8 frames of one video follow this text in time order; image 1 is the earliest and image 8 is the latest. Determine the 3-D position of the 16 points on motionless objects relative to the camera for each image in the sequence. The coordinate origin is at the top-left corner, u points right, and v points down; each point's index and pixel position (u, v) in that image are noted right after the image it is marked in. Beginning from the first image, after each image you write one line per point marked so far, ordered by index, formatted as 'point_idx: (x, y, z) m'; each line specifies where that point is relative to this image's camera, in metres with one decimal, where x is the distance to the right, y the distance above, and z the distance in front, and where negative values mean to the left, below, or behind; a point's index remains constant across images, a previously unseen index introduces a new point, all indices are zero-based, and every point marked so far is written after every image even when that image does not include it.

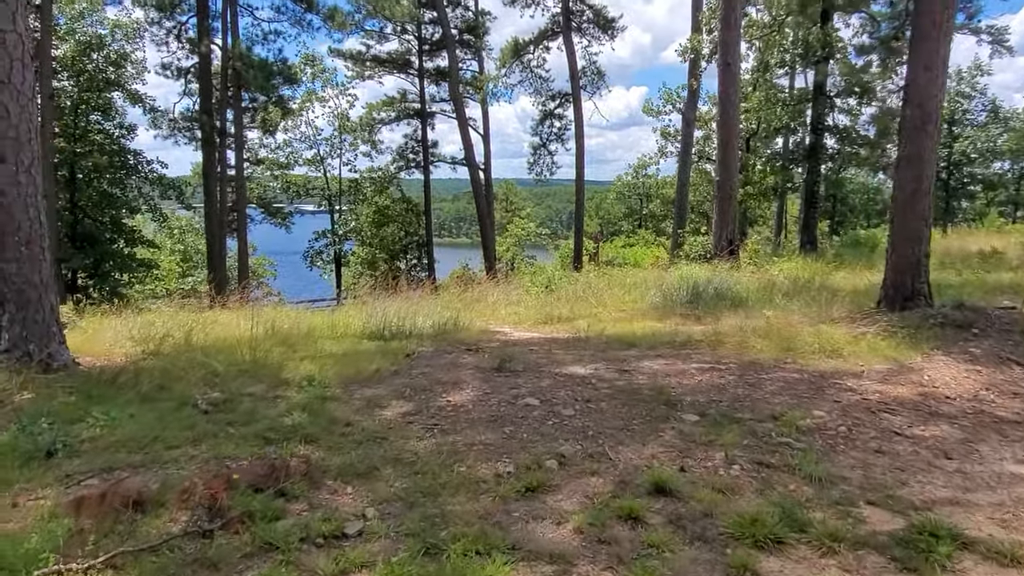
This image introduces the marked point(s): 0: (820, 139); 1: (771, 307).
0: (+6.2, +3.0, +14.9) m
1: (+2.6, -0.2, +7.4) m
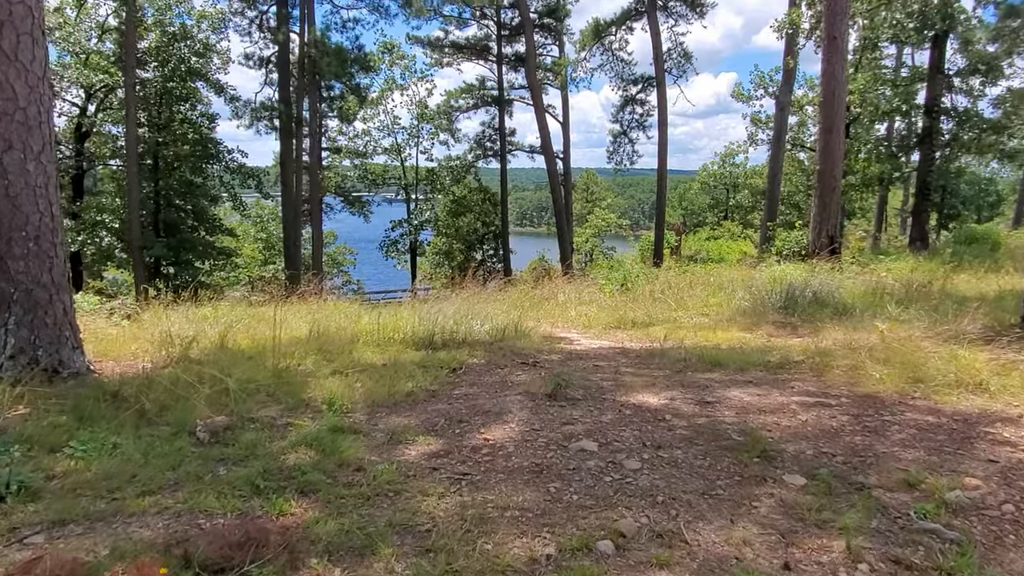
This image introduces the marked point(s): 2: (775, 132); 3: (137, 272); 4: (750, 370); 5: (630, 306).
0: (+7.7, +3.0, +13.4) m
1: (+3.2, -0.3, +6.3) m
2: (+6.3, +3.7, +17.6) m
3: (-8.2, +0.3, +16.2) m
4: (+1.4, -0.5, +4.5) m
5: (+1.4, -0.2, +8.7) m
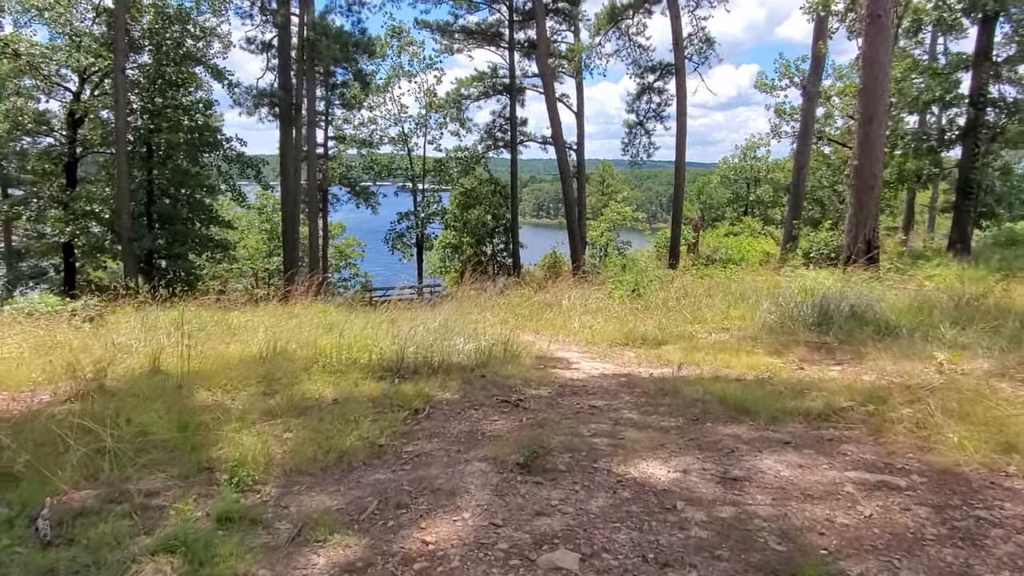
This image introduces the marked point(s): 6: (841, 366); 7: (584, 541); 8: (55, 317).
0: (+7.8, +2.9, +12.3) m
1: (+3.1, -0.4, +5.3) m
2: (+6.5, +3.7, +16.5) m
3: (-8.0, +0.5, +15.5) m
4: (+1.3, -0.6, +3.5) m
5: (+1.3, -0.3, +7.7) m
6: (+2.3, -0.6, +5.2) m
7: (+0.2, -0.8, +2.3) m
8: (-5.2, -0.3, +8.4) m
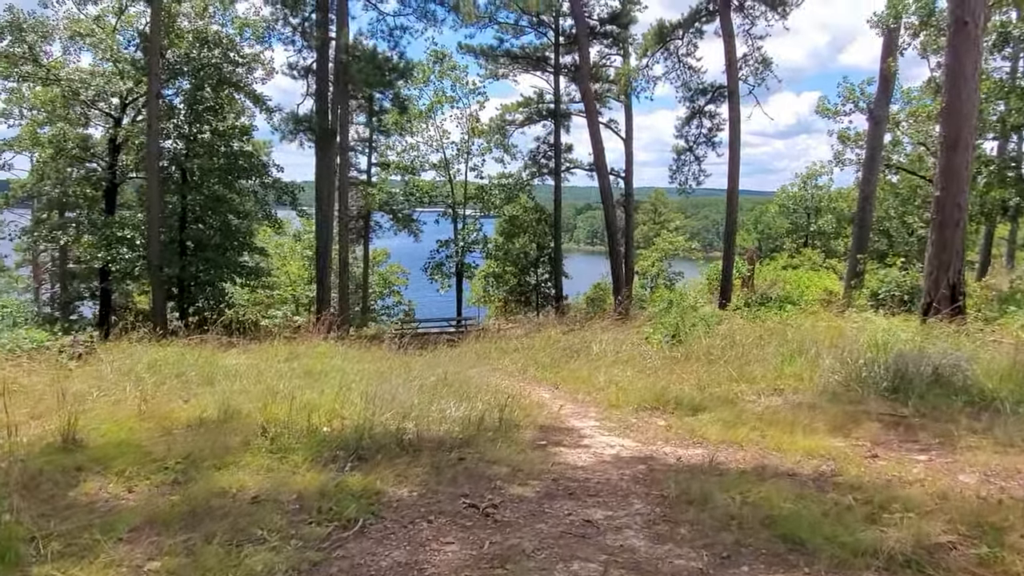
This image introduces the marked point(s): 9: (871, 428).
0: (+8.3, +2.2, +10.8) m
1: (+3.0, -0.8, +4.1) m
2: (+7.3, +2.8, +15.2) m
3: (-7.3, -0.1, +15.1) m
4: (+1.1, -0.9, +2.5) m
5: (+1.5, -0.8, +6.6) m
6: (+2.3, -0.9, +4.1) m
7: (0.0, -1.0, +1.3) m
8: (-5.0, -0.7, +7.8) m
9: (+2.3, -0.9, +4.7) m
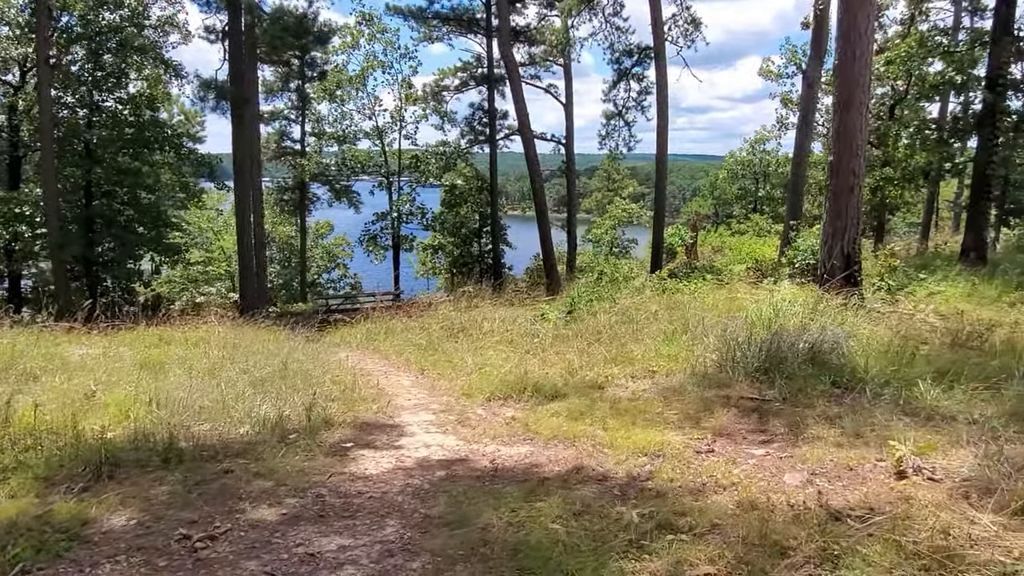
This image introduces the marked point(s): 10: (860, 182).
0: (+6.9, +2.7, +10.5) m
1: (+2.0, -0.7, +3.8) m
2: (+5.8, +3.5, +14.8) m
3: (-8.8, +0.3, +14.3) m
4: (+0.2, -0.9, +2.0) m
5: (+0.4, -0.6, +6.2) m
6: (+1.3, -0.8, +3.7) m
7: (-0.9, -1.1, +0.8) m
8: (-6.1, -0.6, +7.1) m
9: (+1.2, -0.7, +4.3) m
10: (+3.2, +1.0, +6.7) m
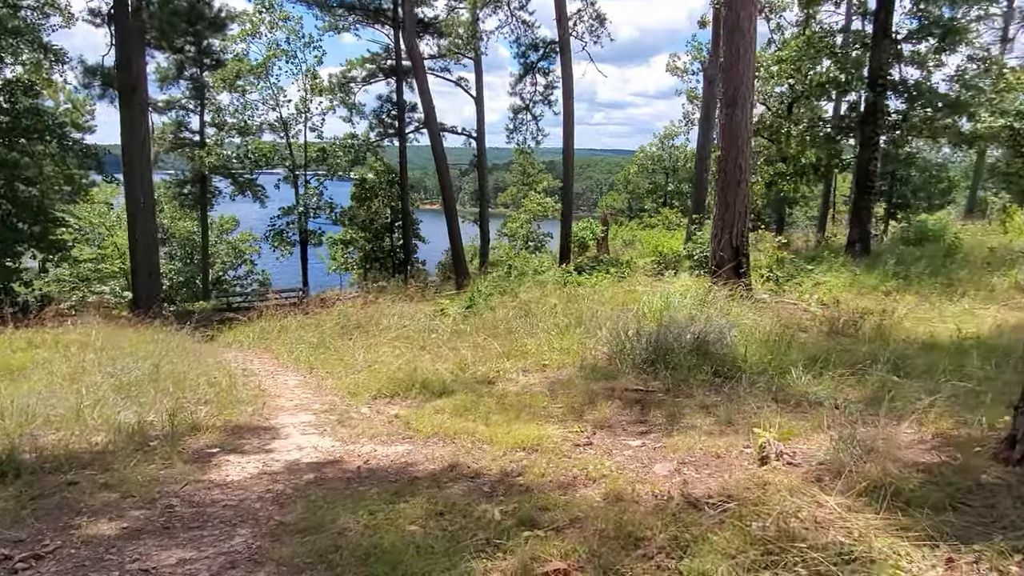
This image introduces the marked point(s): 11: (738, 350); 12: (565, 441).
0: (+5.5, +2.8, +11.1) m
1: (+1.4, -0.6, +3.9) m
2: (+3.9, +3.7, +15.2) m
3: (-10.5, +0.3, +13.2) m
4: (-0.2, -0.9, +1.9) m
5: (-0.5, -0.5, +6.1) m
6: (+0.6, -0.8, +3.7) m
7: (-1.2, -1.1, +0.7) m
8: (-7.1, -0.6, +6.3) m
9: (+0.6, -0.7, +4.4) m
10: (+2.2, +1.0, +6.9) m
11: (+1.6, -0.4, +5.1) m
12: (+0.3, -0.8, +3.8) m
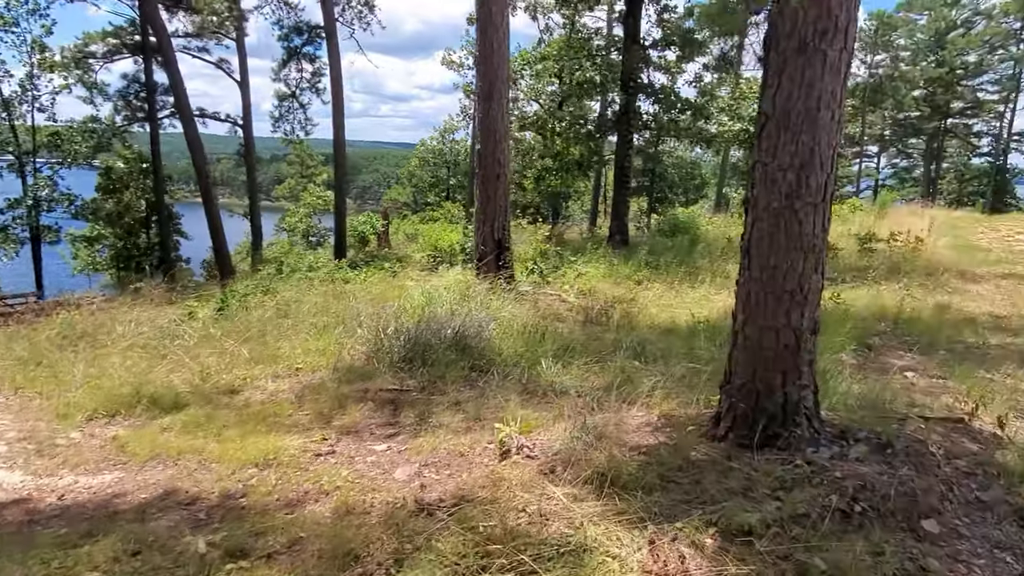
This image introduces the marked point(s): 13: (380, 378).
0: (+1.9, +3.0, +11.9) m
1: (0.0, -0.6, +3.9) m
2: (-0.8, +3.8, +15.4) m
3: (-13.9, 0.0, +9.5) m
4: (-1.0, -0.9, +1.6) m
5: (-2.4, -0.5, +5.6) m
6: (-0.6, -0.8, +3.6) m
7: (-1.6, -1.1, +0.1) m
8: (-8.7, -0.8, +3.9) m
9: (-0.9, -0.7, +4.1) m
10: (-0.1, +1.1, +7.0) m
11: (-0.1, -0.4, +5.1) m
12: (-1.0, -0.8, +3.5) m
13: (-0.9, -0.6, +4.8) m
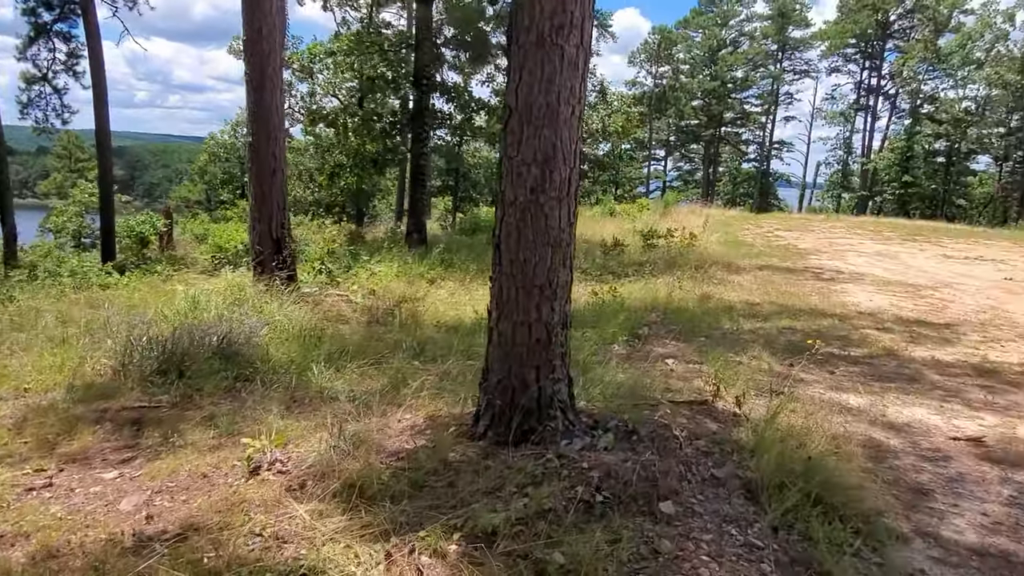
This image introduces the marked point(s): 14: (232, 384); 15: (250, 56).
0: (-1.4, +3.0, +11.8) m
1: (-1.1, -0.6, +3.6) m
2: (-4.9, +3.8, +14.6) m
3: (-16.1, -0.4, +5.6) m
4: (-1.5, -0.9, +1.2) m
5: (-3.9, -0.6, +4.6) m
6: (-1.7, -0.8, +3.1) m
7: (-1.7, -1.2, -0.4) m
8: (-9.6, -1.0, +1.4) m
9: (-2.1, -0.7, +3.6) m
10: (-2.0, +1.1, +6.6) m
11: (-1.6, -0.4, +4.8) m
12: (-2.0, -0.8, +3.0) m
13: (-2.2, -0.6, +4.3) m
14: (-1.6, -0.6, +4.3) m
15: (-2.2, +2.0, +6.4) m
